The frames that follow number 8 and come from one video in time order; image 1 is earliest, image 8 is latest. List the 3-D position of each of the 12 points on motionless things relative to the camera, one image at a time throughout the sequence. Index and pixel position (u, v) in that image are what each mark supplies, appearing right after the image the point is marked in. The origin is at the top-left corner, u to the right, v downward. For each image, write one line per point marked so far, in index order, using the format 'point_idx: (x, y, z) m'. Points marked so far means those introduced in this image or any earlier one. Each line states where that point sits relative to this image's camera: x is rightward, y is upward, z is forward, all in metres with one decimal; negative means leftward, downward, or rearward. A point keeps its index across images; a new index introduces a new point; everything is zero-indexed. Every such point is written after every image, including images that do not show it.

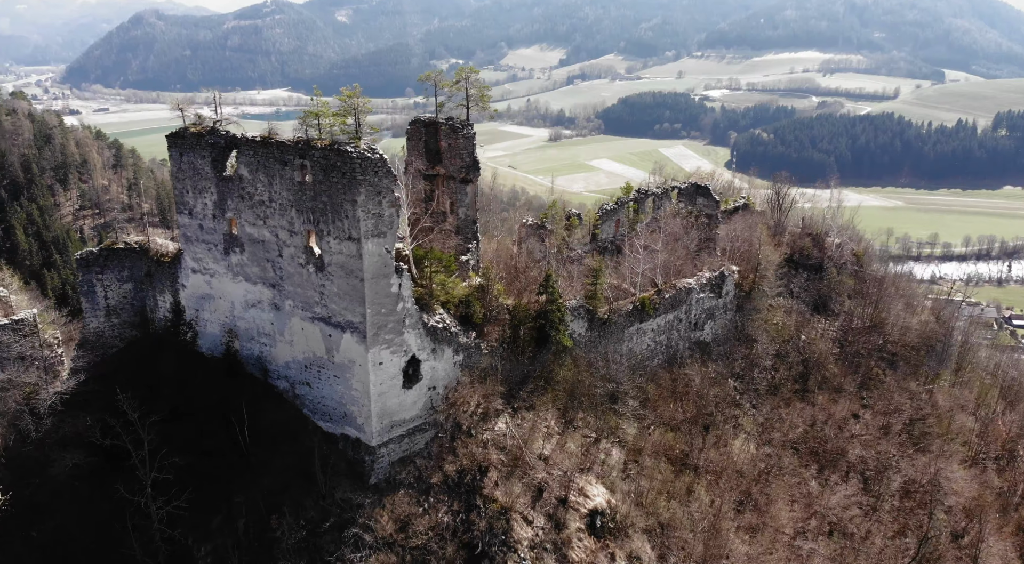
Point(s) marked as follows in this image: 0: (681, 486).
0: (+3.8, -4.6, +17.1) m
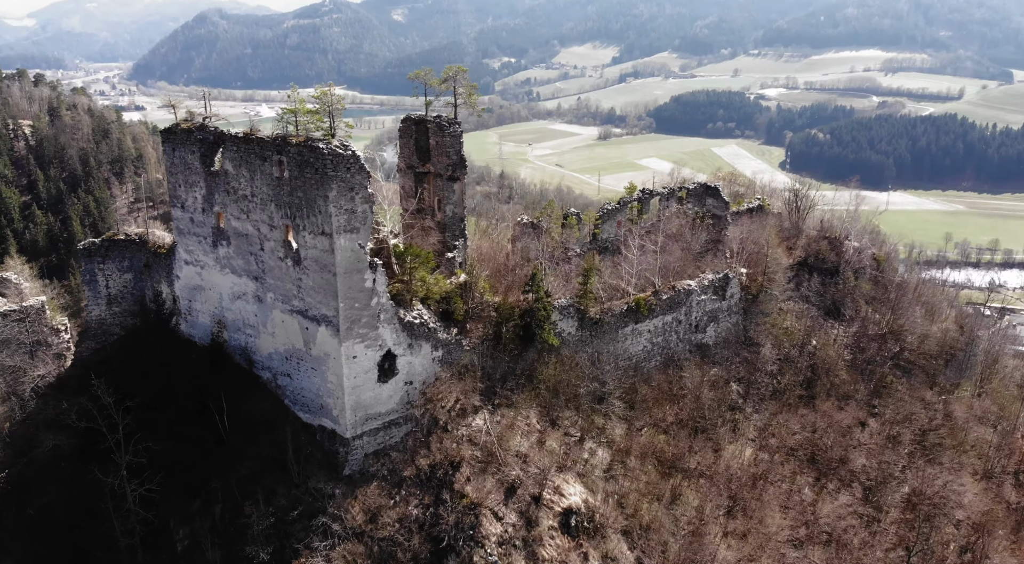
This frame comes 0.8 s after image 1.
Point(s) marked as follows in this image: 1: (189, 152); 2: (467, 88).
0: (+3.5, -4.6, +17.0) m
1: (-6.2, +2.5, +14.5) m
2: (-1.1, +4.2, +16.4) m
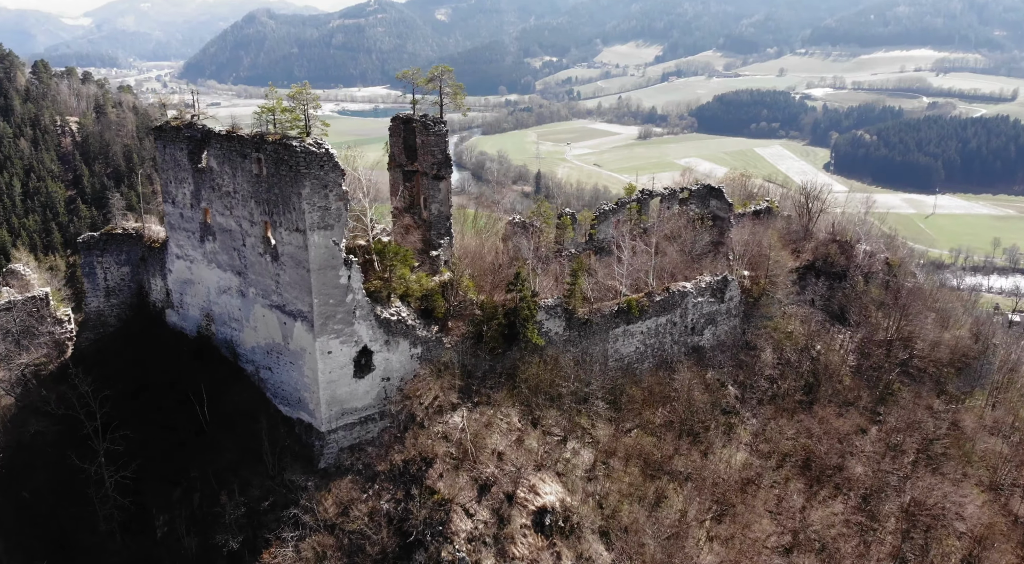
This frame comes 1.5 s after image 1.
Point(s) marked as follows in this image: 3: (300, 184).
0: (+3.1, -4.7, +16.9) m
1: (-6.5, +2.6, +14.9) m
2: (-1.4, +4.3, +16.5) m
3: (-3.6, +1.6, +12.6) m
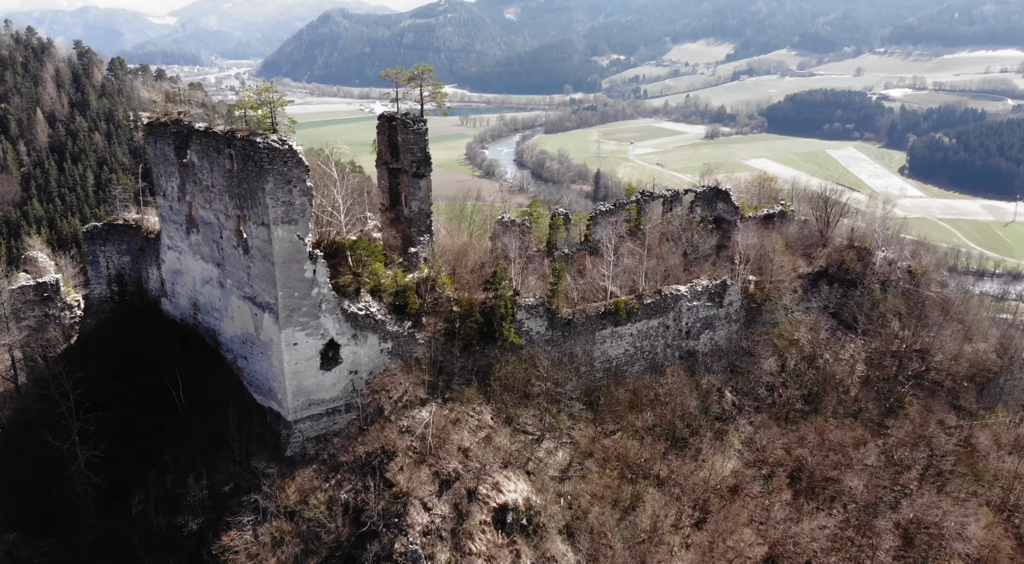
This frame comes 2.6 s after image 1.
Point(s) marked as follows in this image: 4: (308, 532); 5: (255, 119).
0: (+2.5, -4.7, +16.8) m
1: (-7.1, +2.8, +15.5) m
2: (-1.7, +4.4, +16.7) m
3: (-4.3, +1.8, +13.0) m
4: (-3.7, -4.5, +13.5) m
5: (-4.6, +3.0, +13.6) m
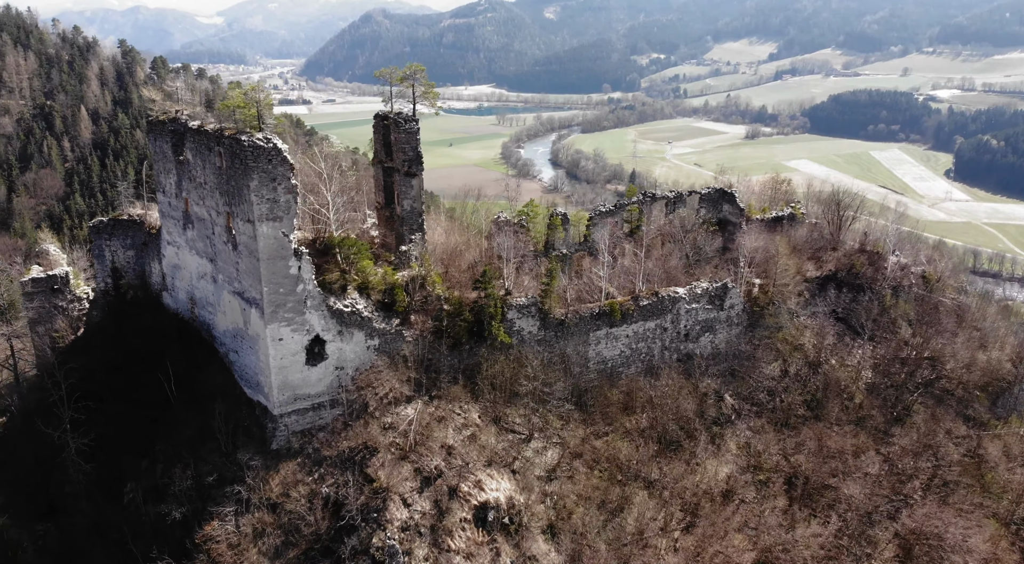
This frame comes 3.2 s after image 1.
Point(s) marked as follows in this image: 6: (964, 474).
0: (+2.2, -4.7, +16.7) m
1: (-7.3, +2.9, +15.8) m
2: (-1.9, +4.4, +16.9) m
3: (-4.6, +1.8, +13.3) m
4: (-4.1, -4.4, +13.8) m
5: (-4.9, +3.0, +13.9) m
6: (+11.9, -5.0, +19.9) m
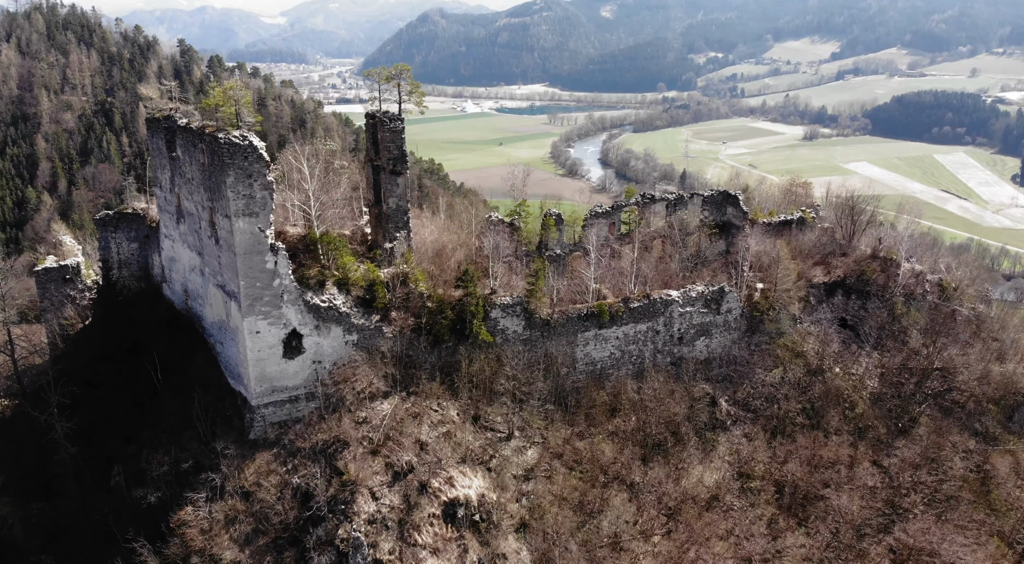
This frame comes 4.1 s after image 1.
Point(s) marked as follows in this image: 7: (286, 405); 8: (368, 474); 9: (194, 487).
0: (+1.8, -4.8, +16.7) m
1: (-7.6, +3.1, +16.4) m
2: (-2.2, +4.4, +17.1) m
3: (-5.2, +2.0, +13.6) m
4: (-4.7, -4.3, +14.1) m
5: (-5.4, +3.2, +14.3) m
6: (+11.6, -5.3, +19.2) m
7: (-4.5, -2.5, +15.2) m
8: (-2.8, -3.7, +14.5) m
9: (-6.0, -3.9, +14.4) m
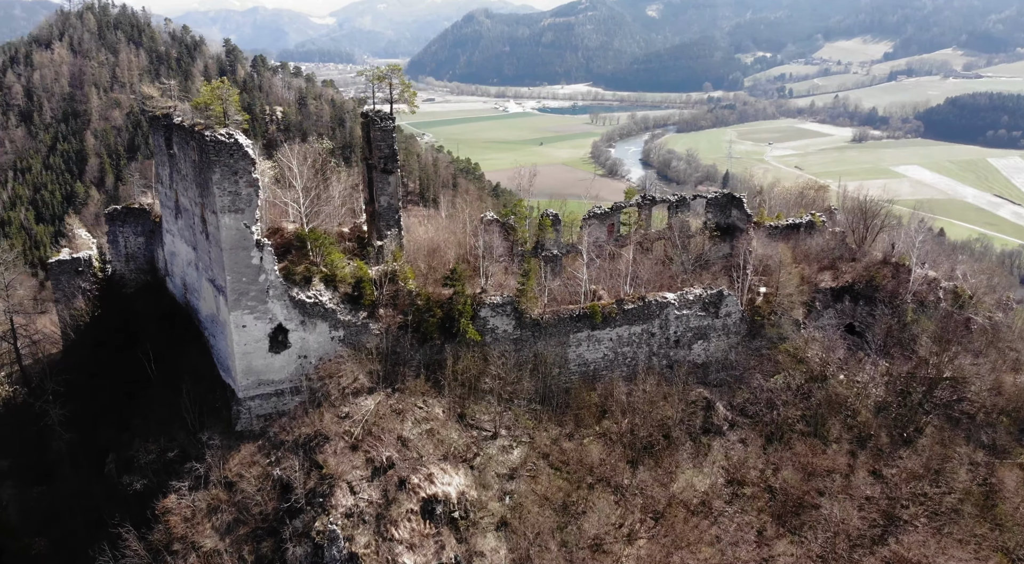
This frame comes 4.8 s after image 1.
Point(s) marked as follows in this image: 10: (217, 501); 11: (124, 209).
0: (+1.4, -4.8, +16.6) m
1: (-7.8, +3.3, +16.8) m
2: (-2.3, +4.5, +17.2) m
3: (-5.5, +2.1, +14.0) m
4: (-5.2, -4.2, +14.4) m
5: (-5.7, +3.3, +14.6) m
6: (+11.3, -5.5, +18.7) m
7: (-4.9, -2.4, +15.5) m
8: (-3.2, -3.6, +14.7) m
9: (-6.5, -3.8, +14.8) m
10: (-5.6, -4.2, +14.5) m
11: (-9.9, +1.9, +19.3) m
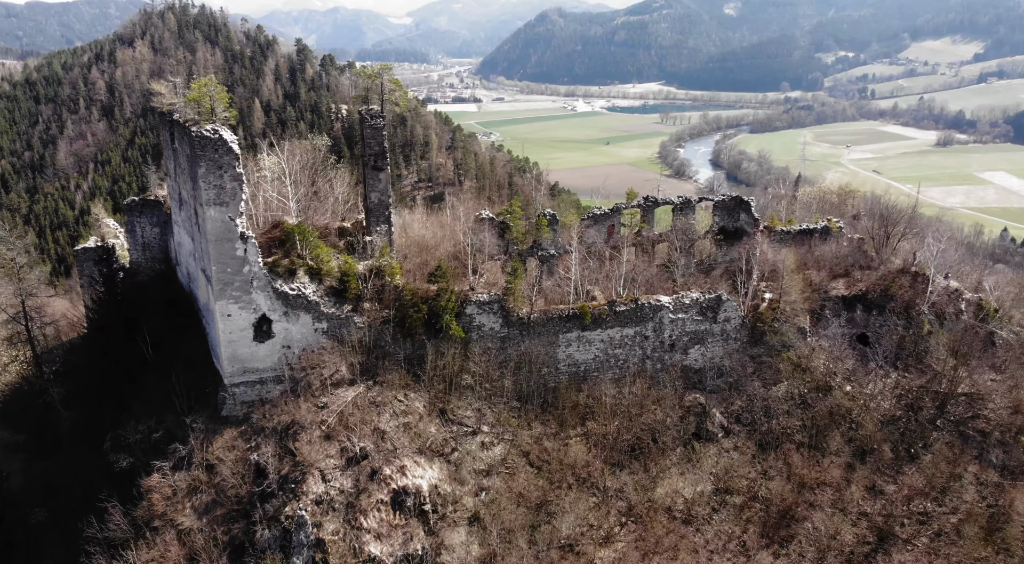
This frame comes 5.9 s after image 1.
0: (+0.9, -4.8, +16.7) m
1: (-8.1, +3.5, +17.6) m
2: (-2.5, +4.6, +17.6) m
3: (-6.1, +2.2, +14.6) m
4: (-5.8, -4.0, +15.0) m
5: (-6.2, +3.5, +15.2) m
6: (+10.9, -5.7, +17.9) m
7: (-5.4, -2.2, +16.1) m
8: (-3.8, -3.5, +15.1) m
9: (-7.1, -3.6, +15.5) m
10: (-6.3, -4.0, +15.1) m
11: (-10.0, +2.2, +20.3) m
